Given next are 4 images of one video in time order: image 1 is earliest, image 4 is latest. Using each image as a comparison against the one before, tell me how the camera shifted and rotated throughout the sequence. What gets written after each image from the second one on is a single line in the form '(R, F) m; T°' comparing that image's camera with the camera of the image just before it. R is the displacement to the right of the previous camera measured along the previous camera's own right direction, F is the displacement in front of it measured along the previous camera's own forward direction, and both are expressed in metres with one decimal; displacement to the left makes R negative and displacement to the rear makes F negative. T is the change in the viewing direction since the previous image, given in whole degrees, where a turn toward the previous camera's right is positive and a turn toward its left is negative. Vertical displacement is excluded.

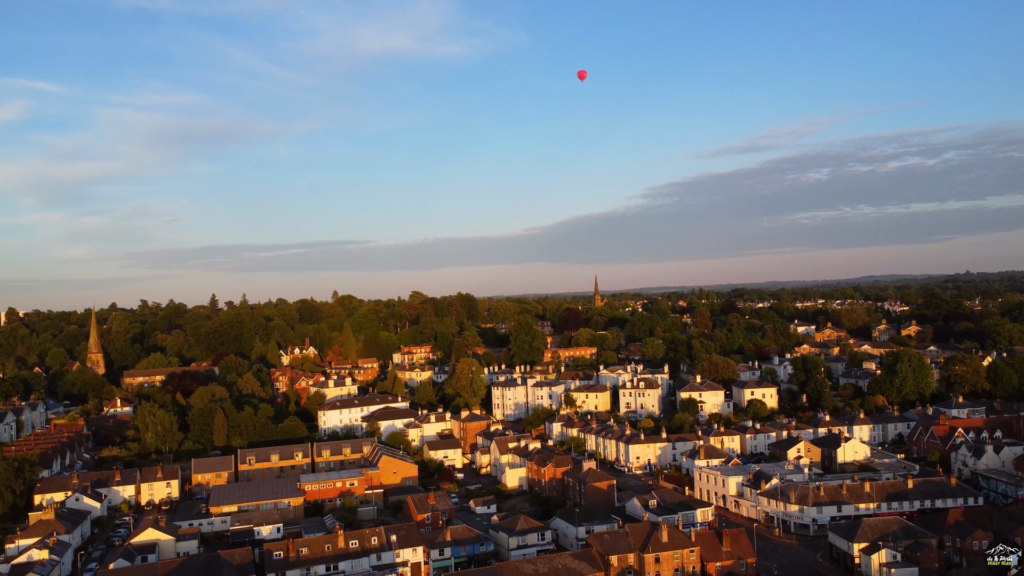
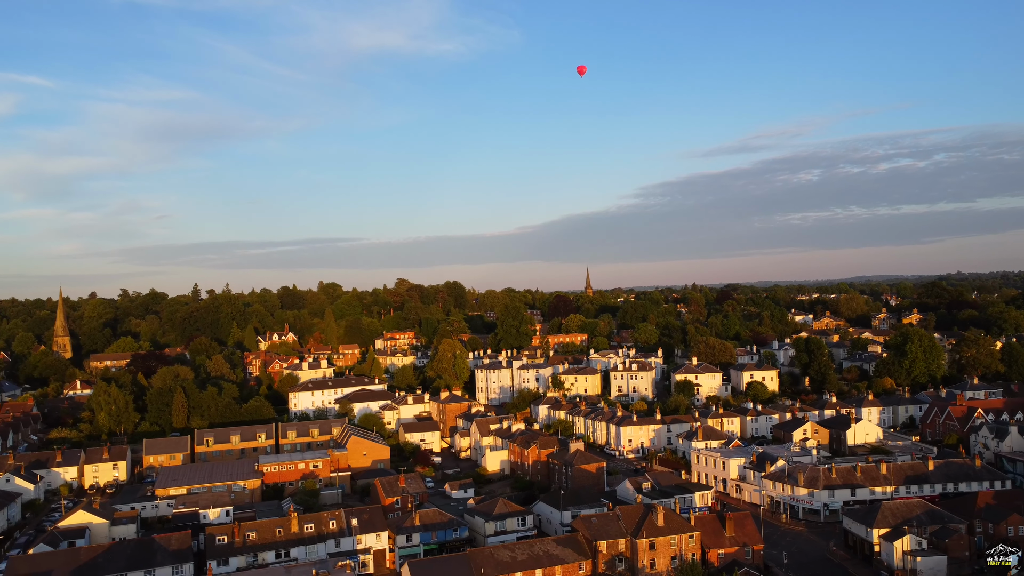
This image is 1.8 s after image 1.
(+0.7, +4.4) m; +1°
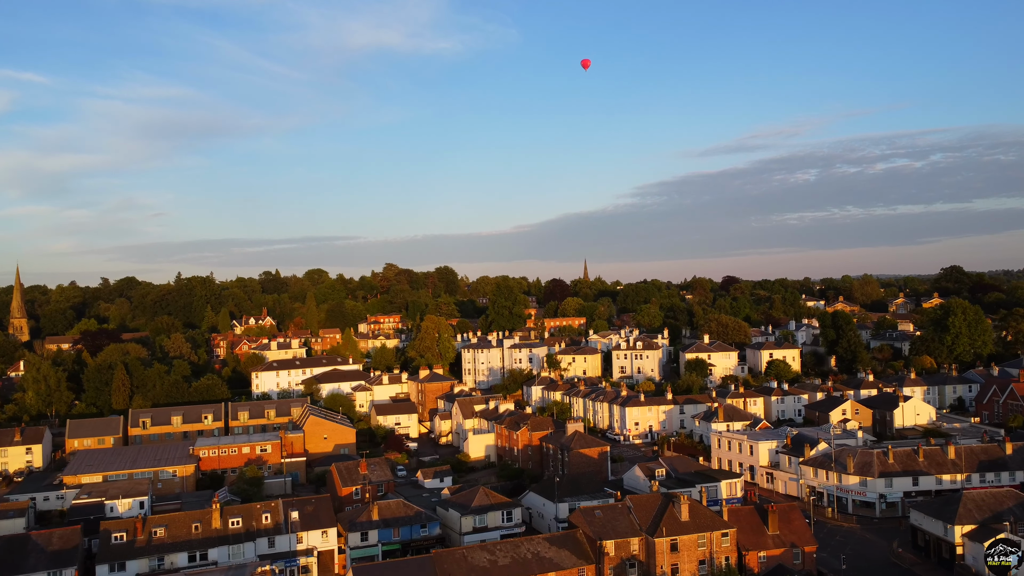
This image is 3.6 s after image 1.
(+0.5, +7.3) m; 0°
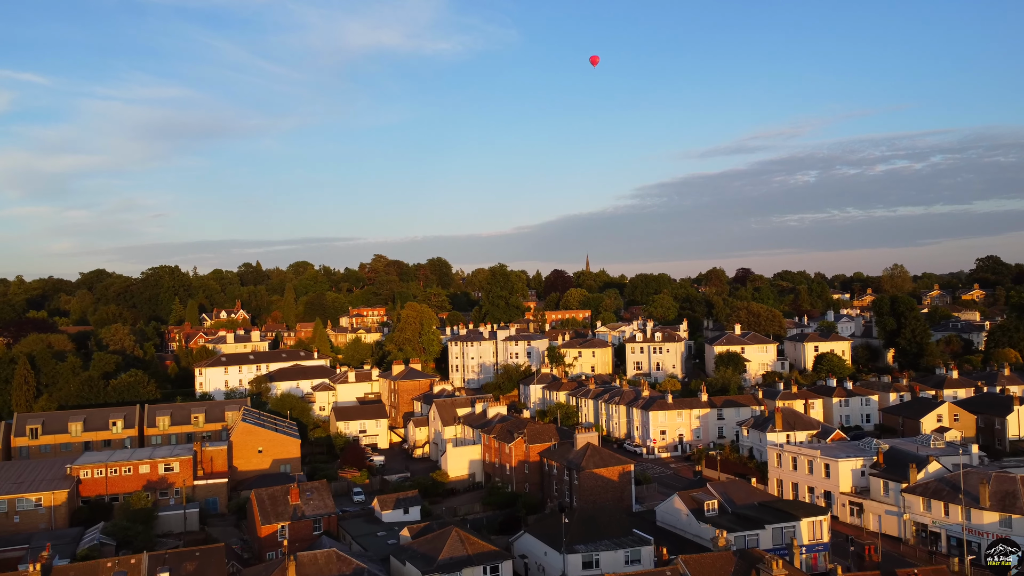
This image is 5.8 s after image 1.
(+0.3, +9.6) m; 0°
